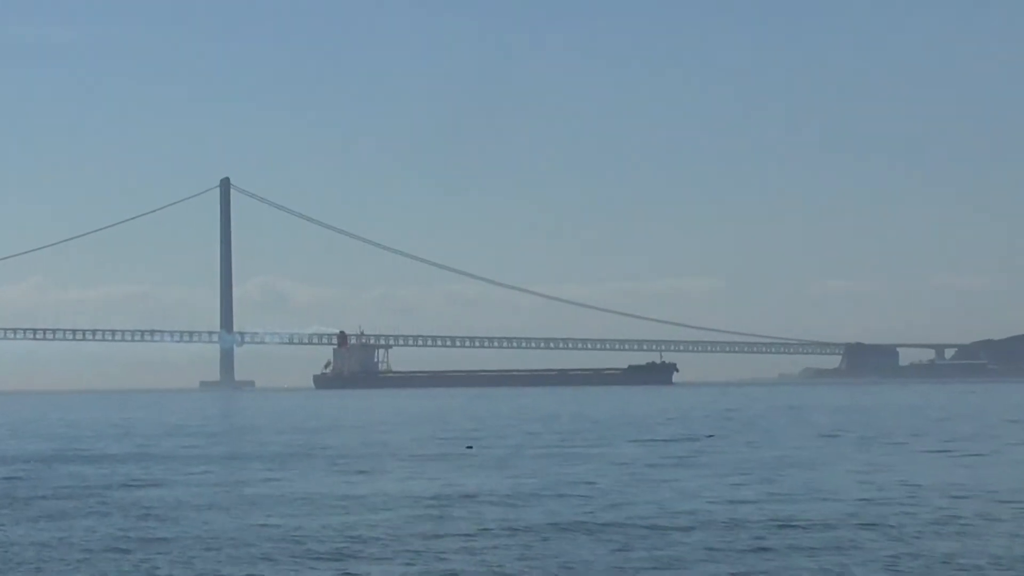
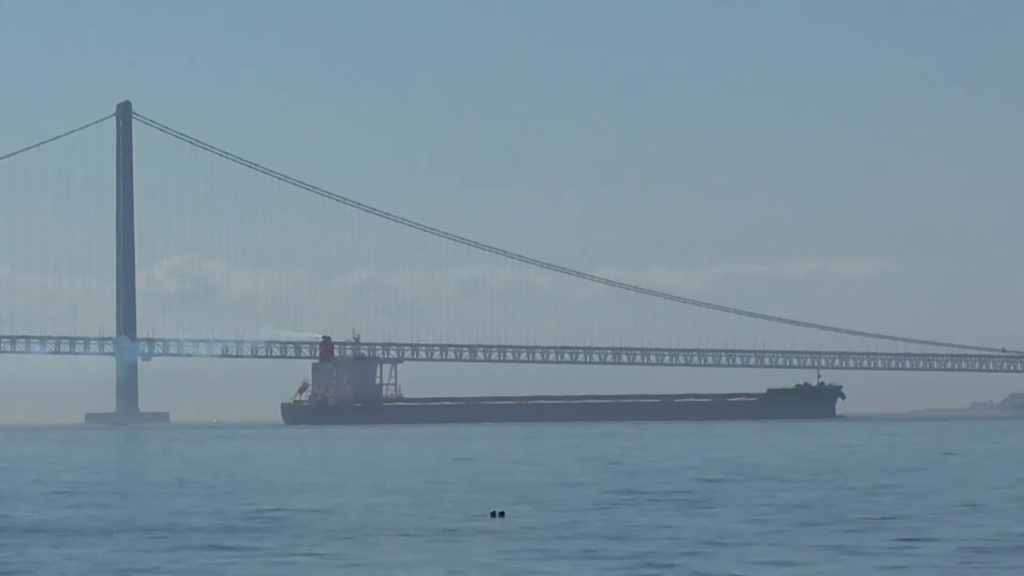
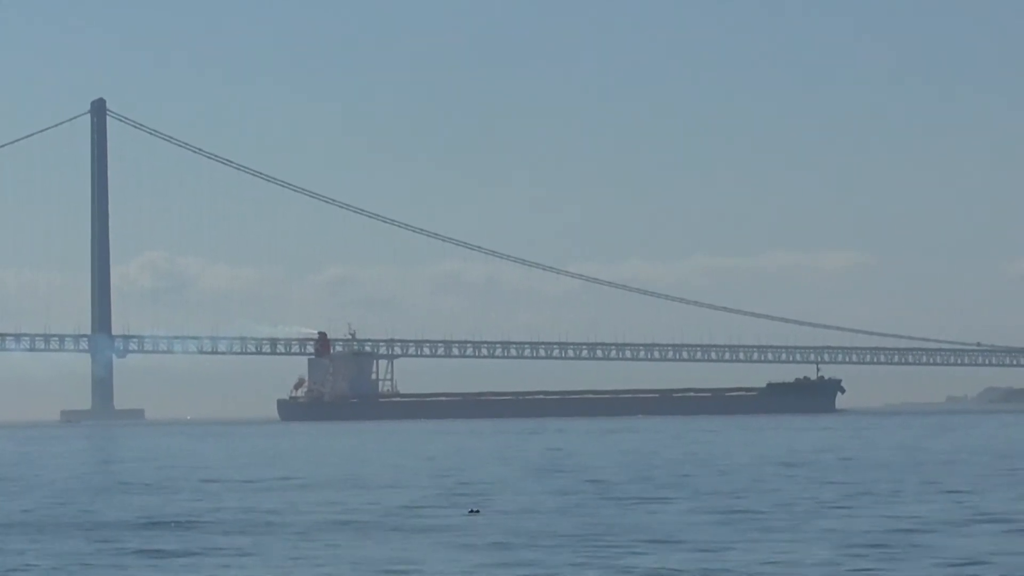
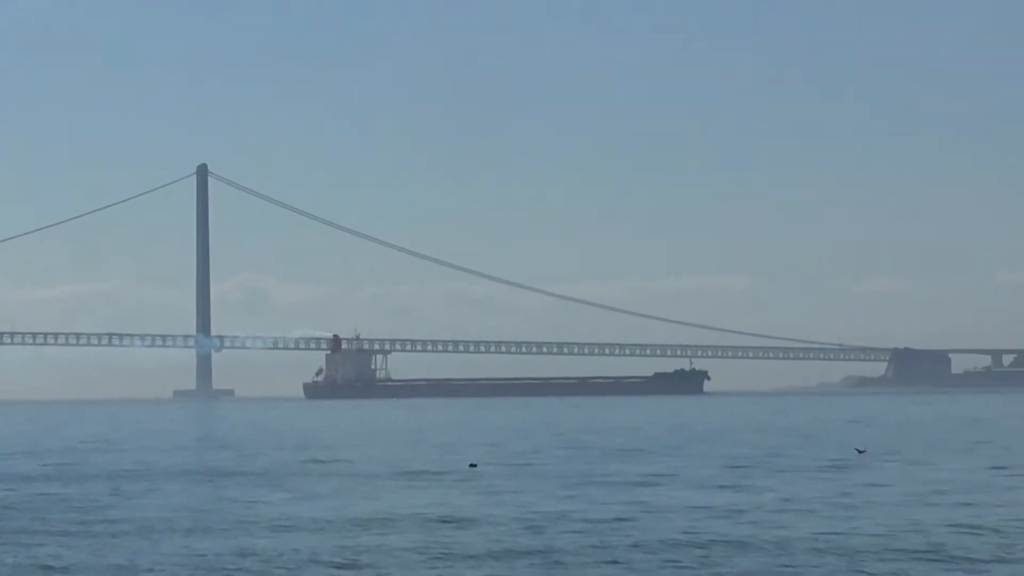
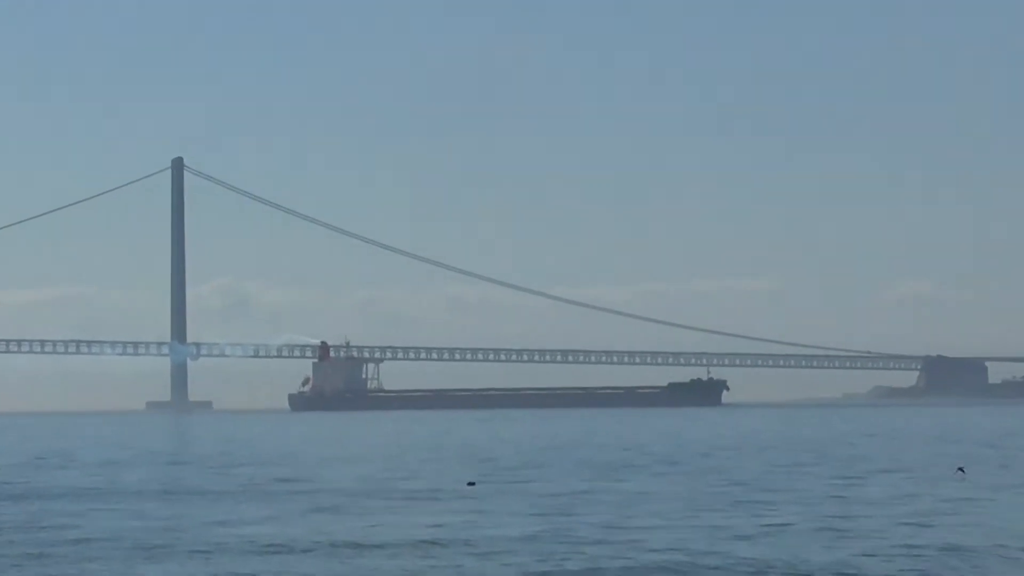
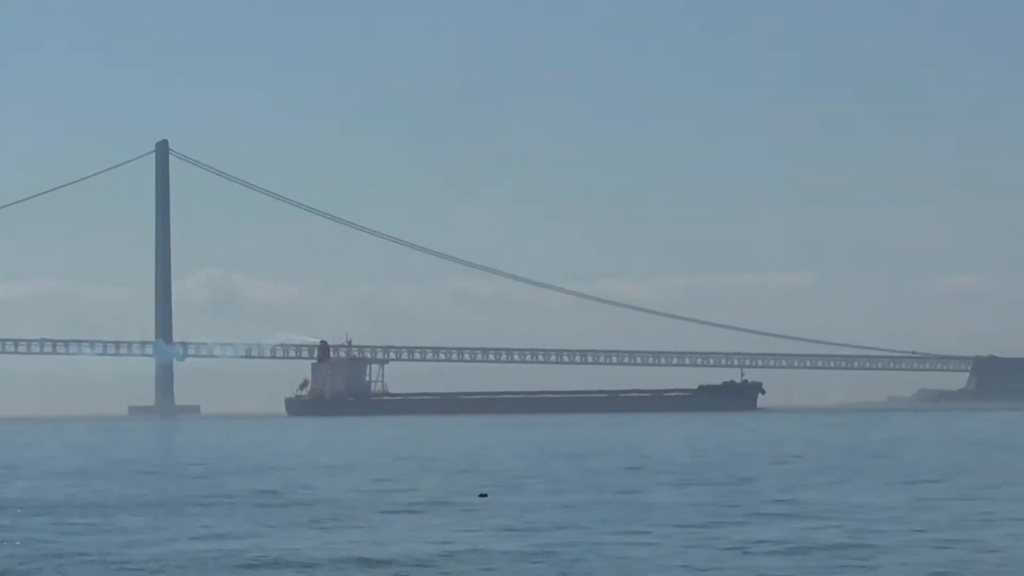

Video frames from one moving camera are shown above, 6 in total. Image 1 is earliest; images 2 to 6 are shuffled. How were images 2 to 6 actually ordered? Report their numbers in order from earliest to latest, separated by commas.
4, 5, 6, 2, 3
